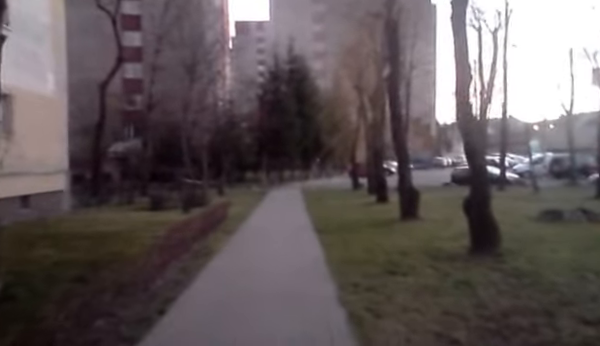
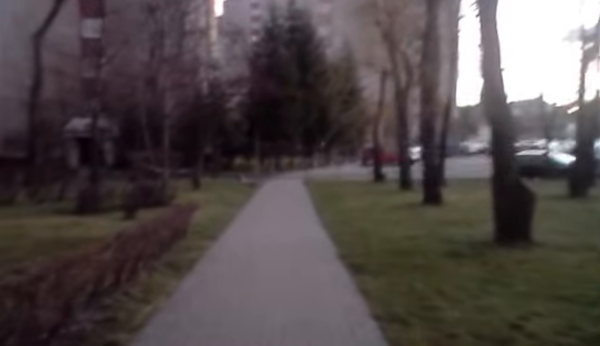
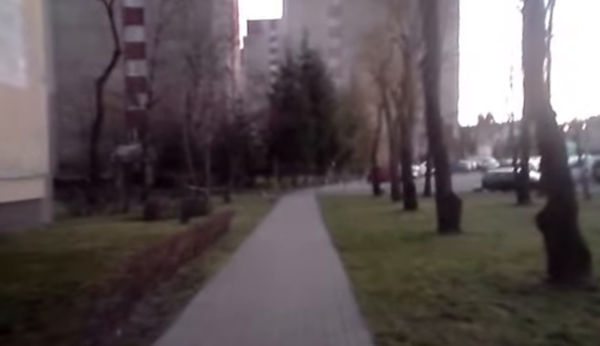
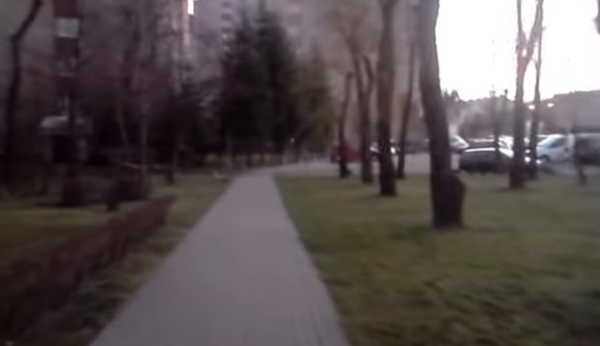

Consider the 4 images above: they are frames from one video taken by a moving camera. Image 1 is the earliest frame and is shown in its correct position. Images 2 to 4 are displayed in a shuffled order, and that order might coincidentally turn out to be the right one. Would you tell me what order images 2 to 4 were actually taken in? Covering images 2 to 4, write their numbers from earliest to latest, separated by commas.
3, 4, 2
